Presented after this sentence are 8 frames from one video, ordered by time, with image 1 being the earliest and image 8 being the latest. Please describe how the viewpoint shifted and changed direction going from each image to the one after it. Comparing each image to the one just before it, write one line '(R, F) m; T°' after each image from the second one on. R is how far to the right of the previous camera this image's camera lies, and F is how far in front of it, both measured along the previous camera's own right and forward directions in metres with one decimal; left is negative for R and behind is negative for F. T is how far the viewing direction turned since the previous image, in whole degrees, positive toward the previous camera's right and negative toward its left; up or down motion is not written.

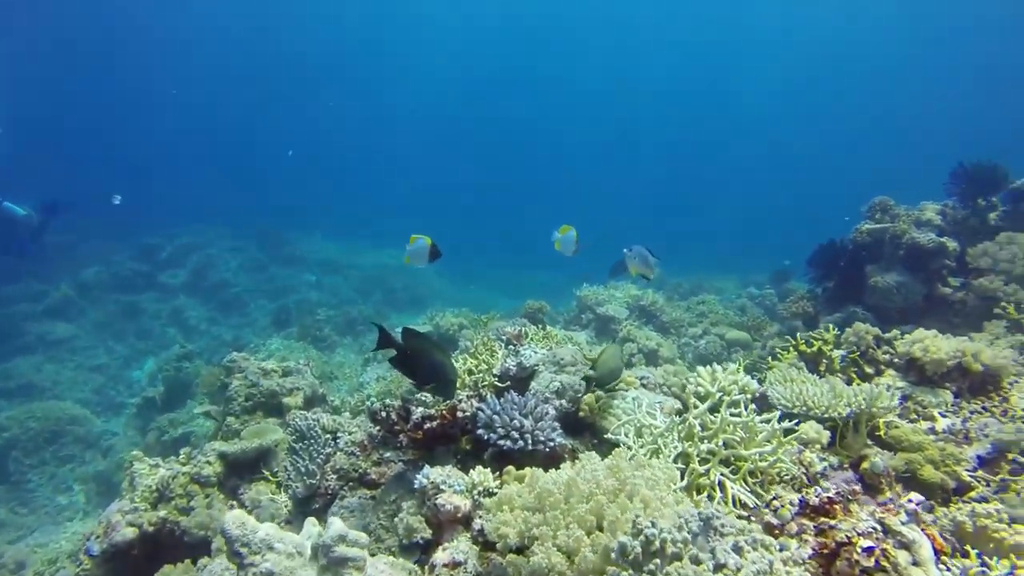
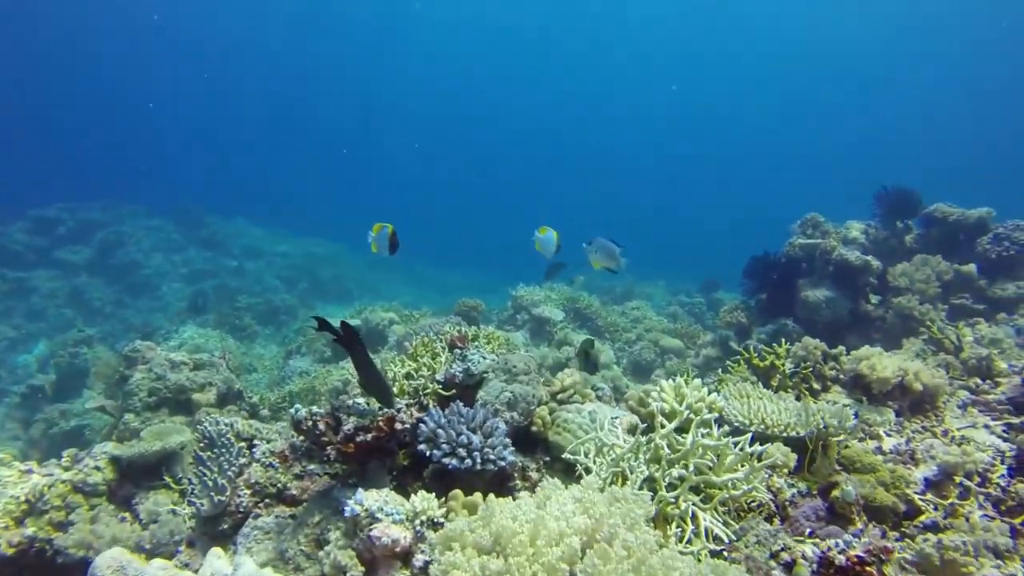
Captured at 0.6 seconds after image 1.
(-0.1, +0.4) m; +7°
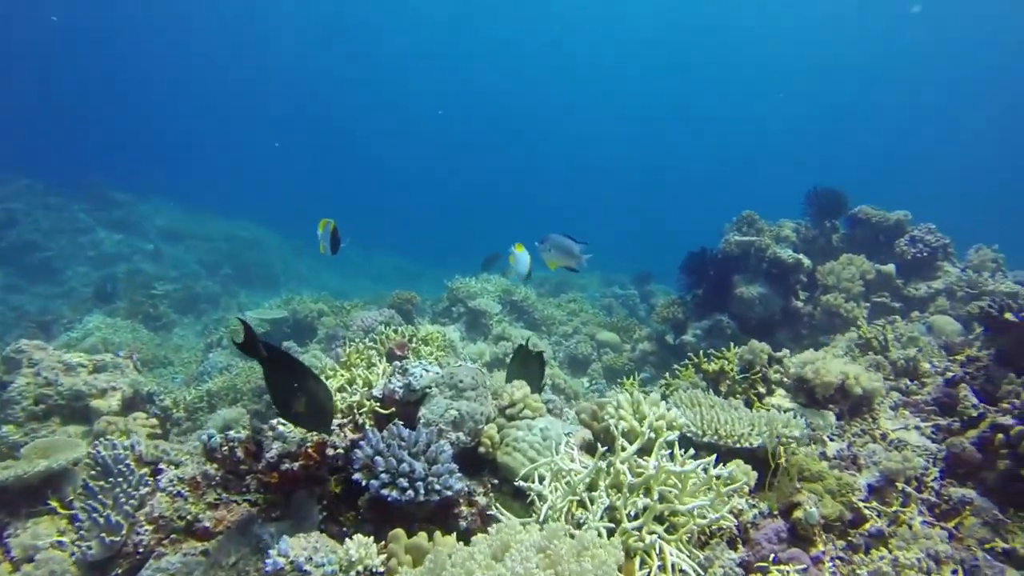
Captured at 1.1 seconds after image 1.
(-0.1, +0.3) m; +7°
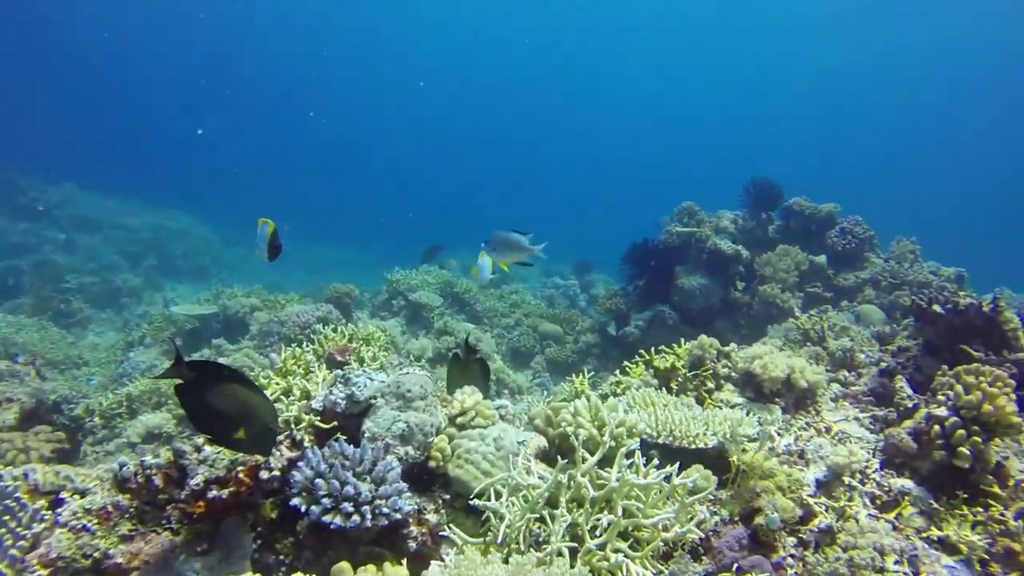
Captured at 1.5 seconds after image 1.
(0.0, +0.2) m; +6°
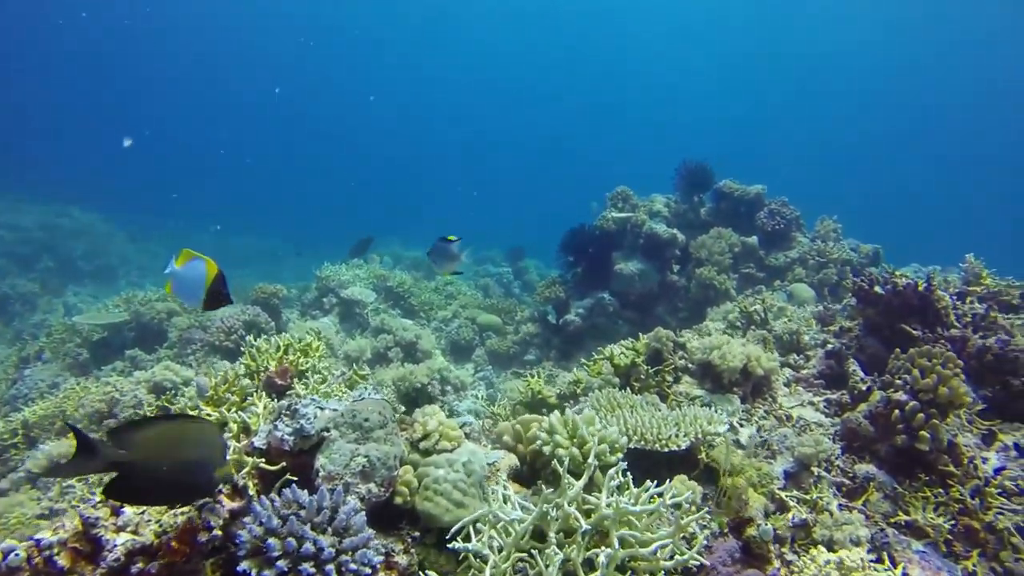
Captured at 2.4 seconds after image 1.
(-0.2, +0.3) m; +7°
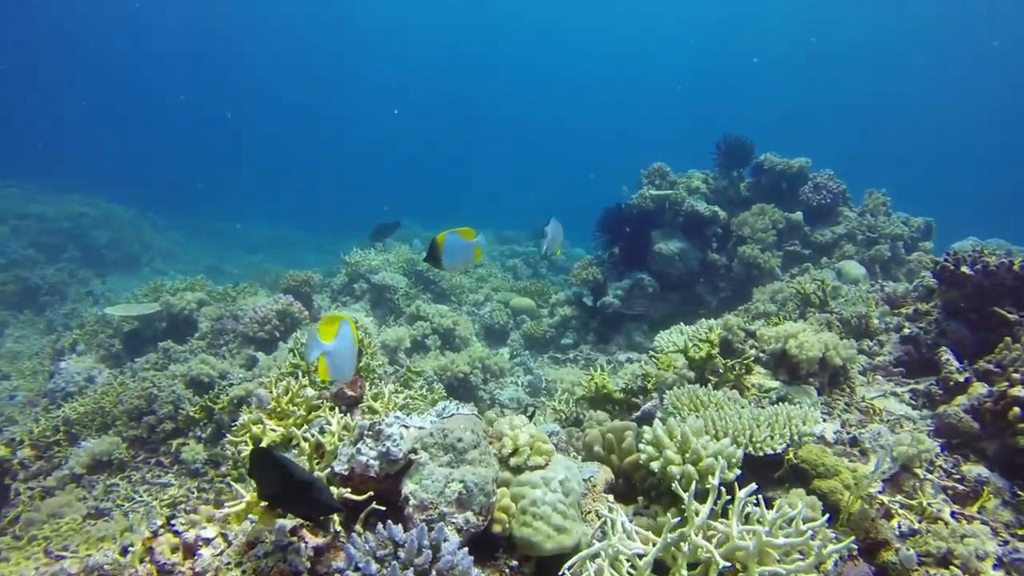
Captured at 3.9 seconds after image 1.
(-0.4, +0.3) m; -2°
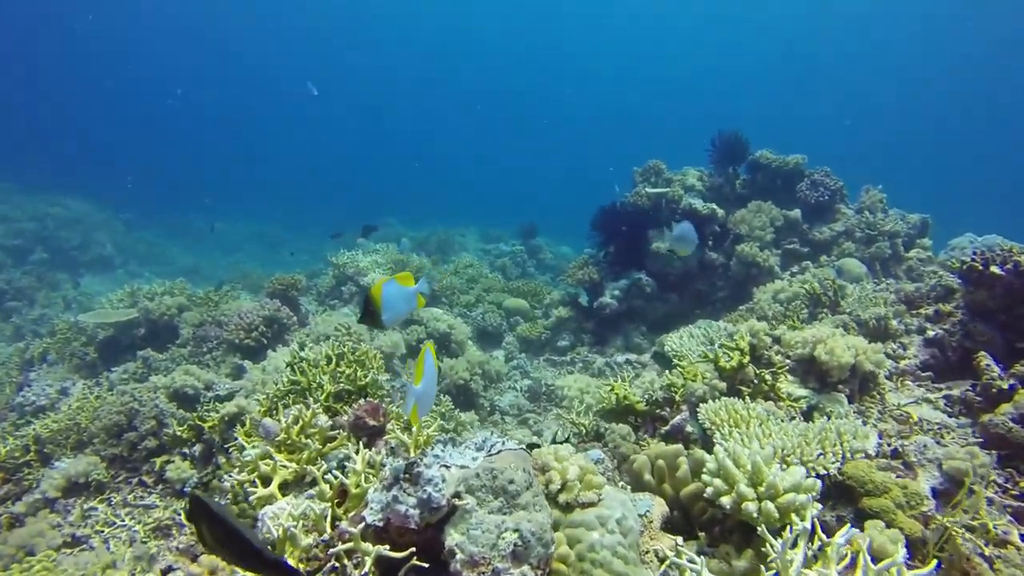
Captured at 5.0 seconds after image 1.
(-0.3, +0.4) m; +2°
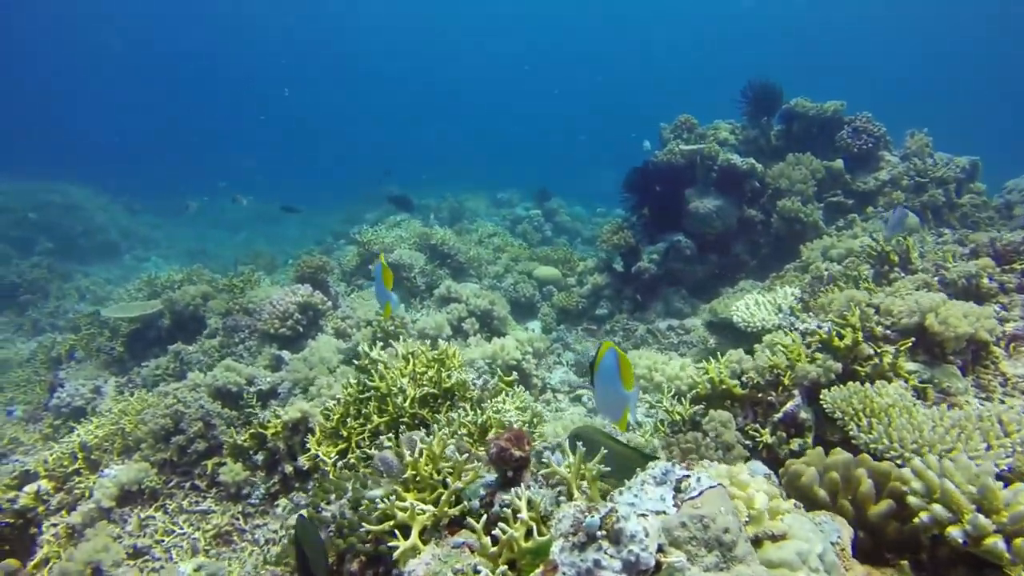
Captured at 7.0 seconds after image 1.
(-0.6, +0.4) m; 0°
